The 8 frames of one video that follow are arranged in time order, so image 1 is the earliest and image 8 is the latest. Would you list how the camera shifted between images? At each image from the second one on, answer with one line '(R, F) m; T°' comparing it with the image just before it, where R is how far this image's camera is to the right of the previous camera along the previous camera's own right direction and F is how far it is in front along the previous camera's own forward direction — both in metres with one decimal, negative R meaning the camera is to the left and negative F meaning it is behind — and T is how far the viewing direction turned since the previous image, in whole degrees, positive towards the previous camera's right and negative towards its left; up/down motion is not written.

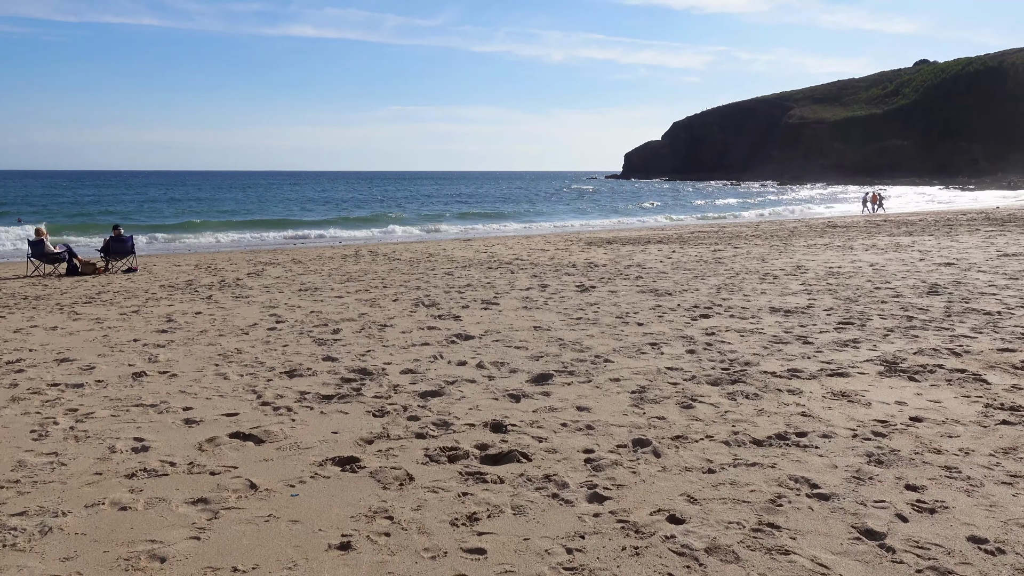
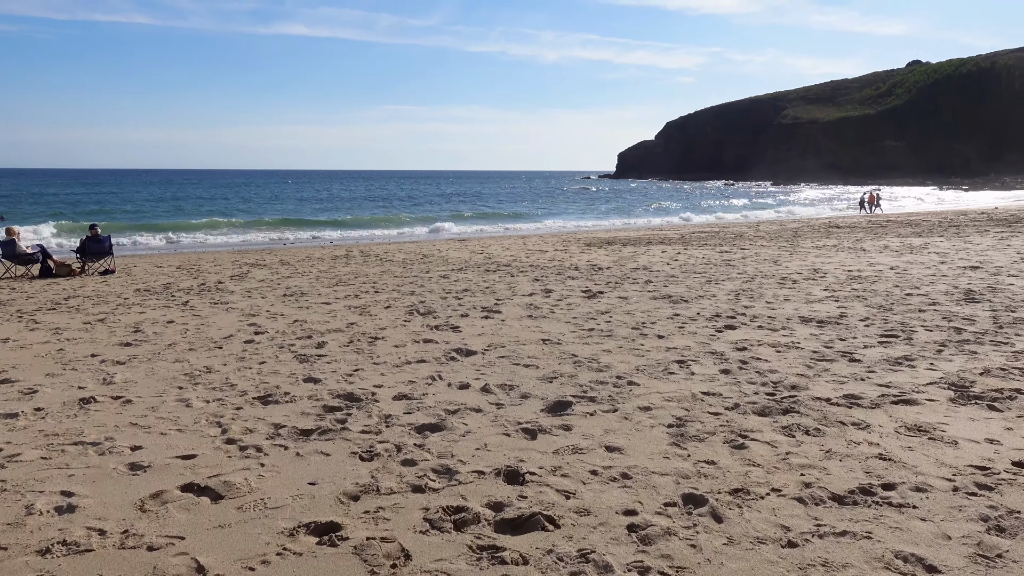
(-0.1, +0.7) m; +1°
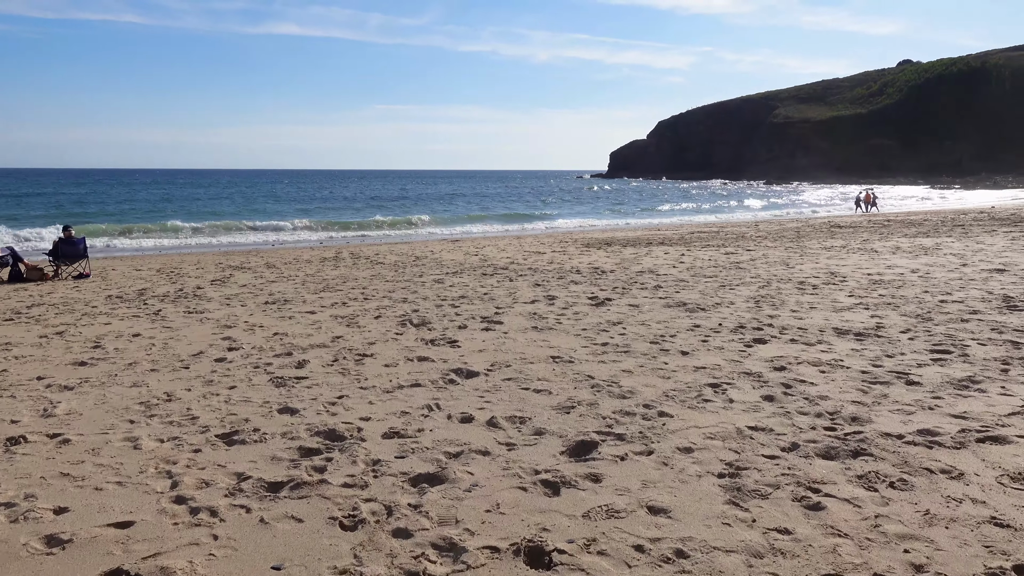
(-0.1, +0.7) m; +1°
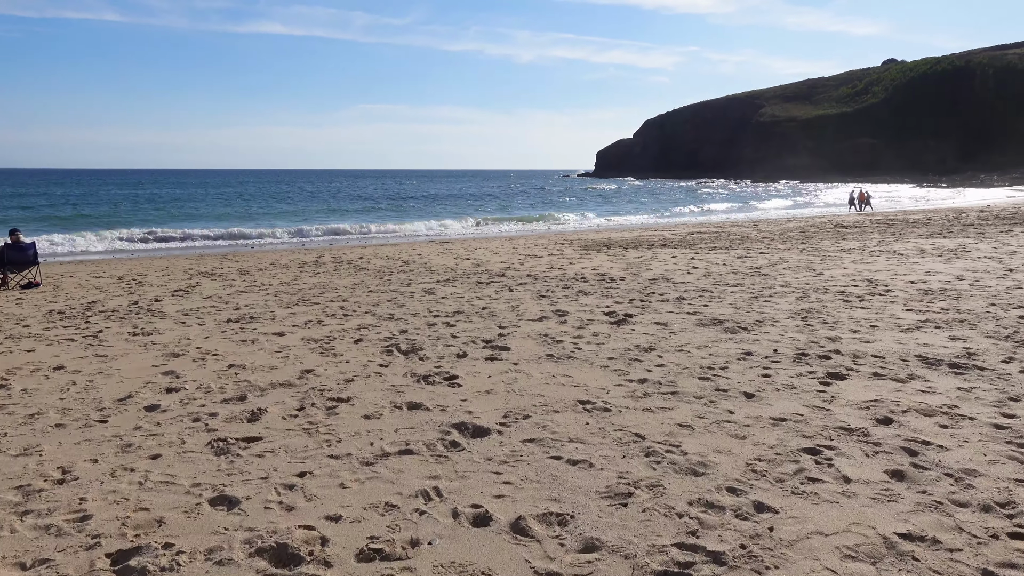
(-0.2, +1.2) m; +1°
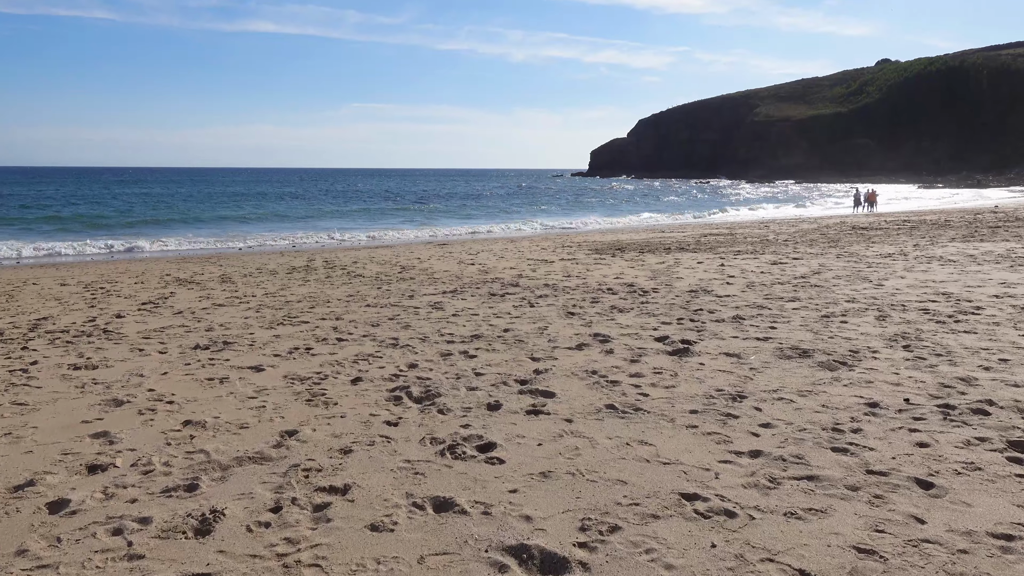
(-0.3, +1.3) m; +1°
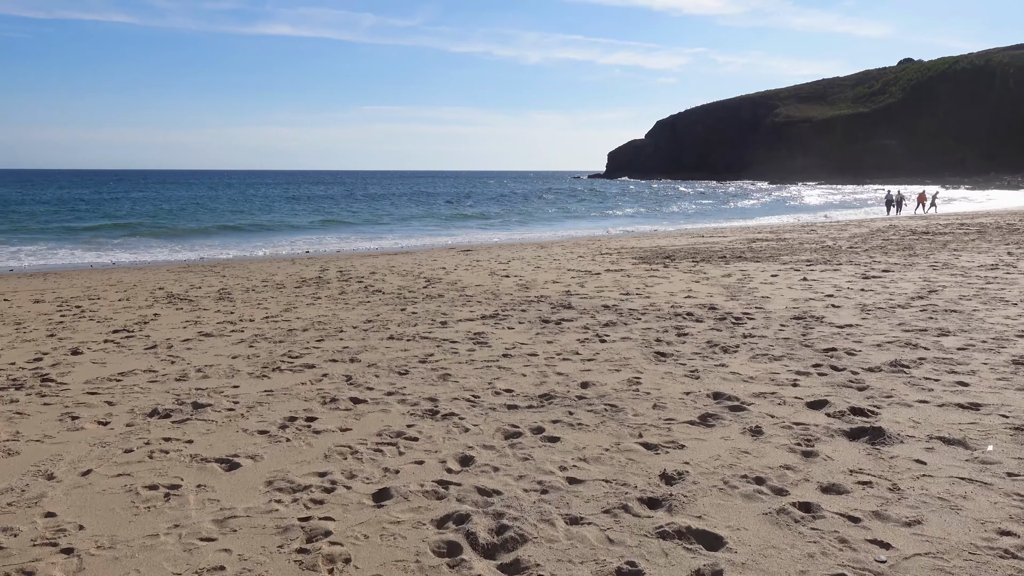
(-0.4, +1.8) m; -1°
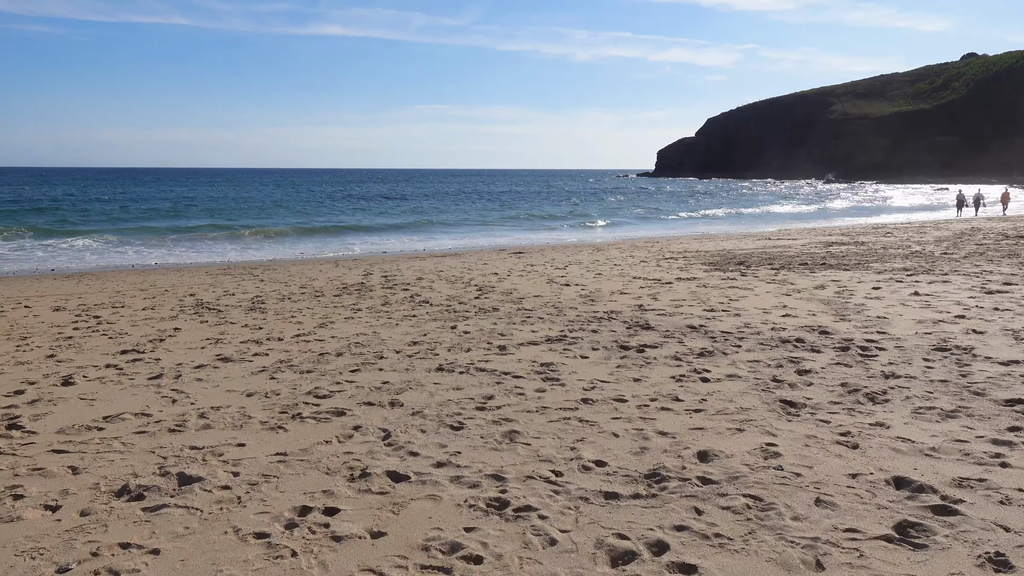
(-0.2, +1.2) m; -3°
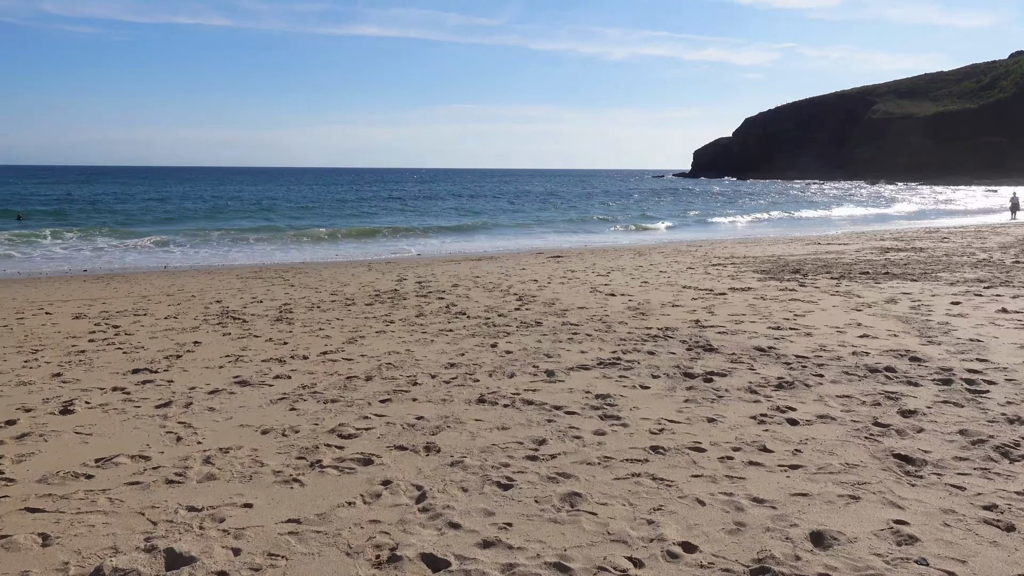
(-0.1, +0.7) m; -2°
